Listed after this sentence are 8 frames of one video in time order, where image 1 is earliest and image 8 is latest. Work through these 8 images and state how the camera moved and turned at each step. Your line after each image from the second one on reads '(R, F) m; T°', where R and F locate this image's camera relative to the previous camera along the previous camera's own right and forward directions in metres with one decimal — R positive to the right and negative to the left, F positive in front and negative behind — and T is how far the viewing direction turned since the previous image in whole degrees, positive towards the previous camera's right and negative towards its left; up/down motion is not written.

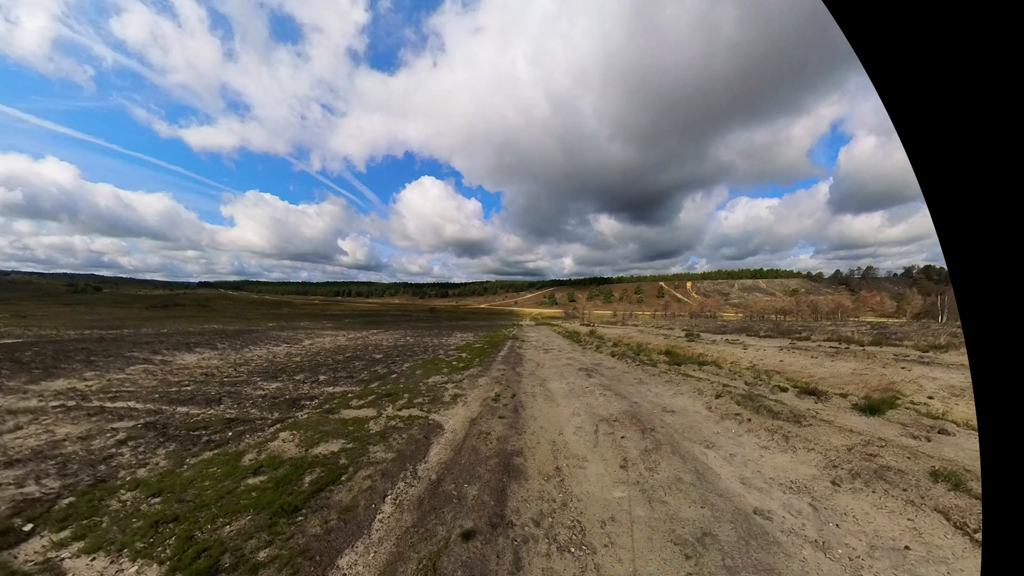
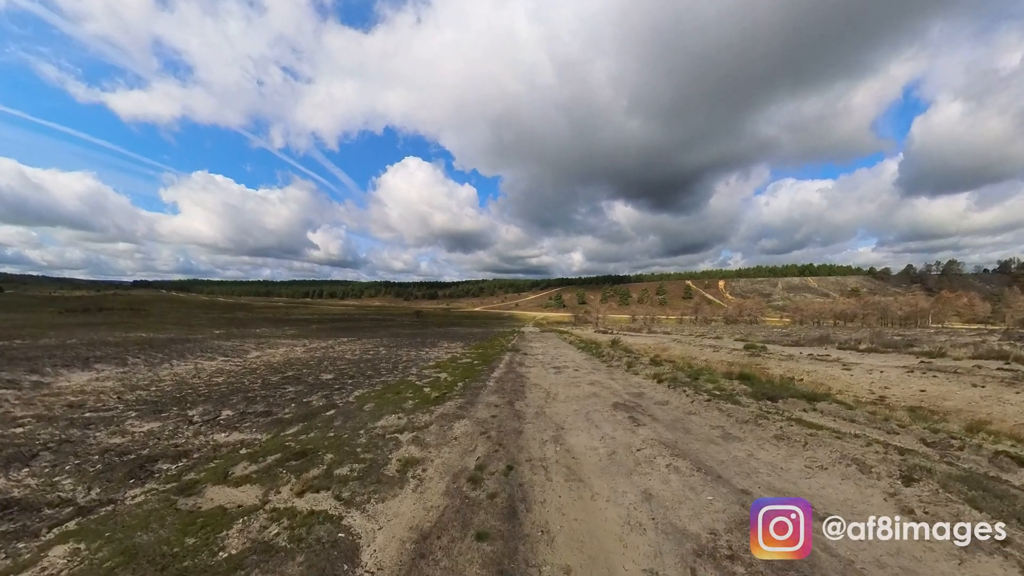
(+0.3, +9.9) m; 0°
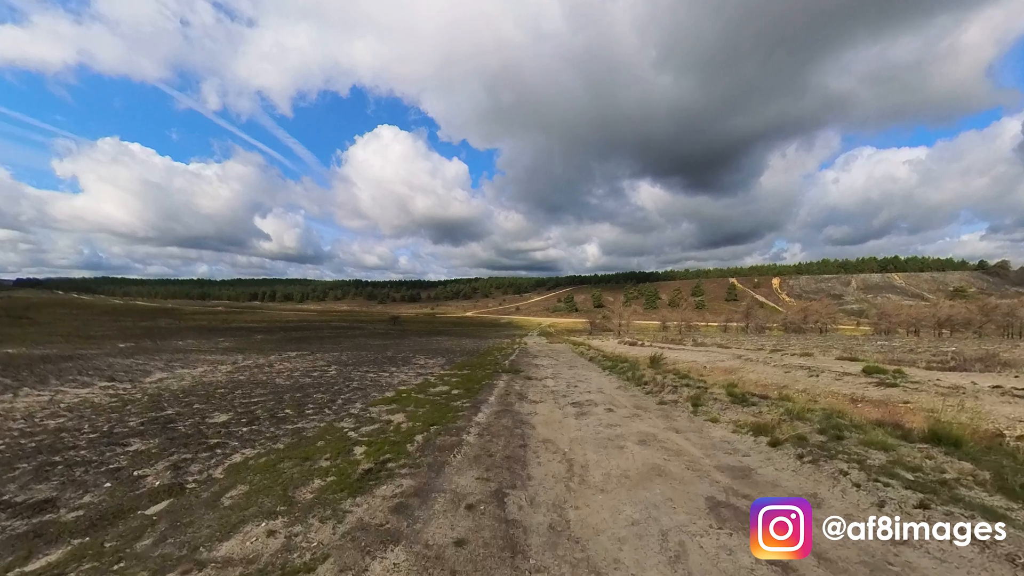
(+0.3, +9.1) m; 0°
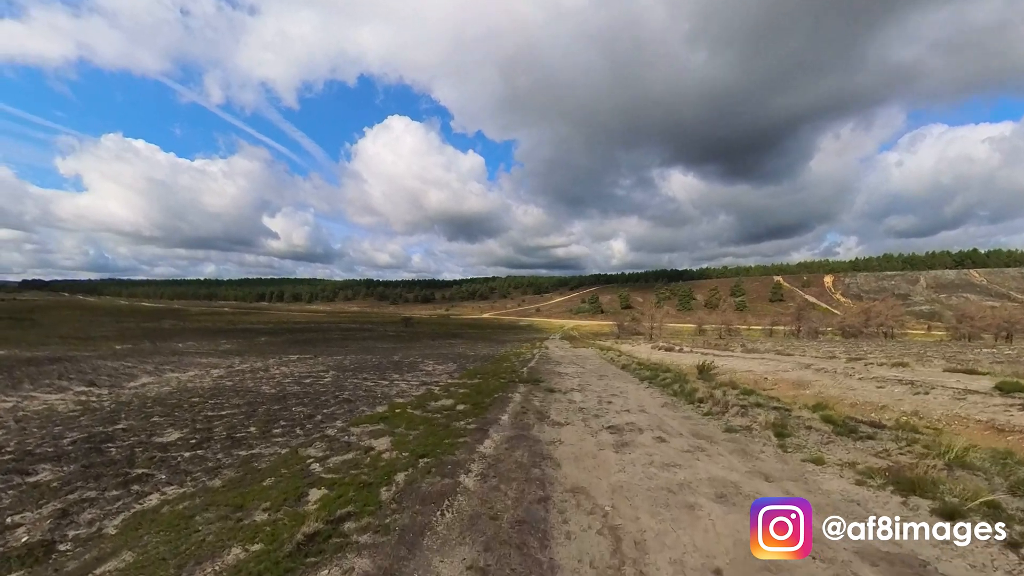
(+0.2, +3.4) m; -4°
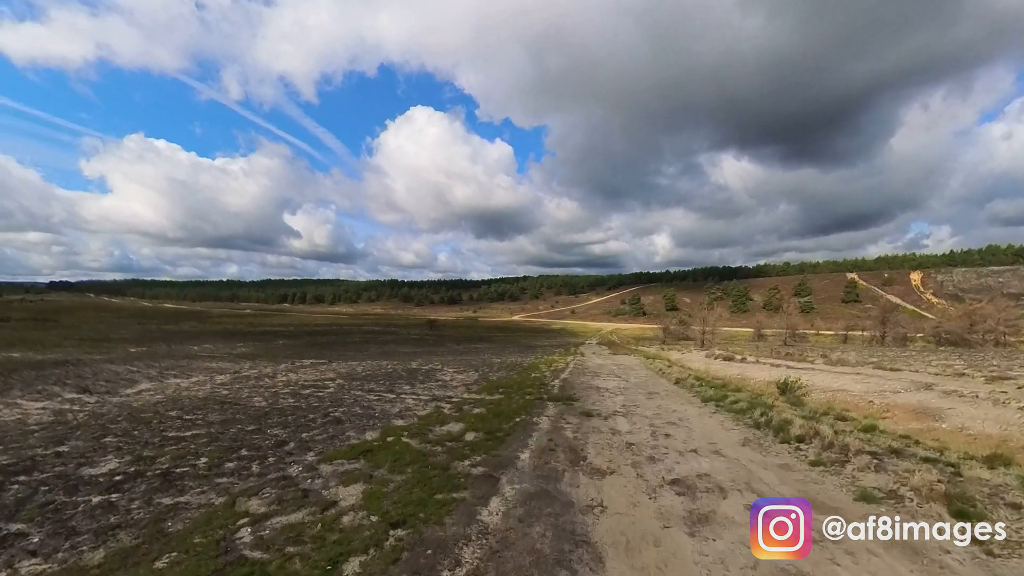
(+0.4, +3.3) m; -5°
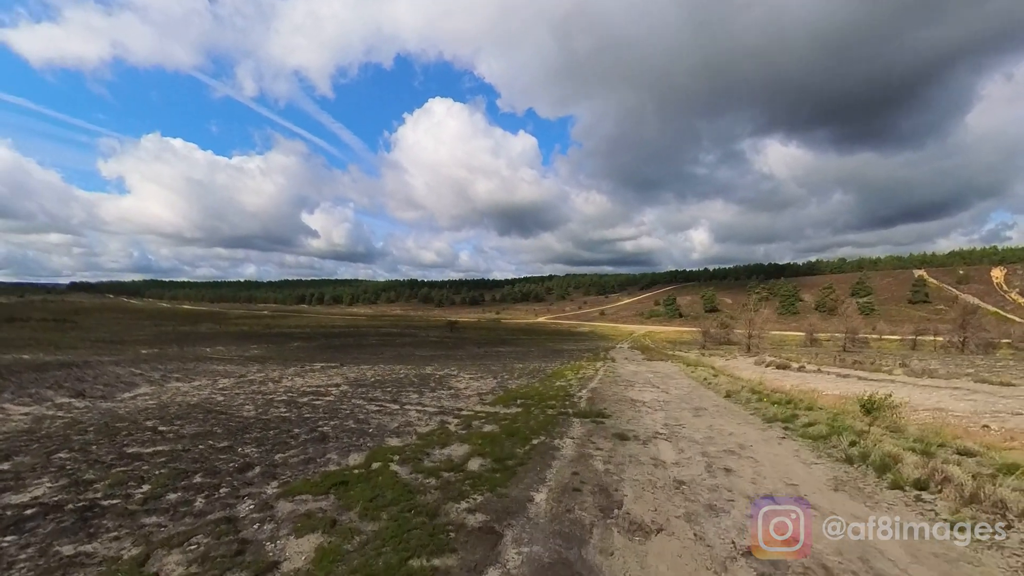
(+0.3, +2.2) m; -4°
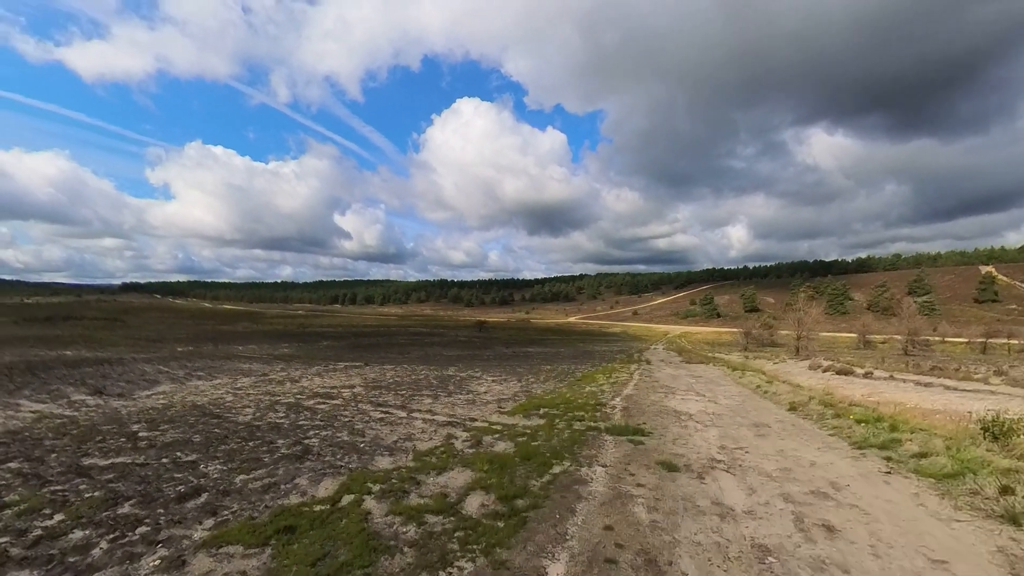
(+0.1, +0.9) m; -5°
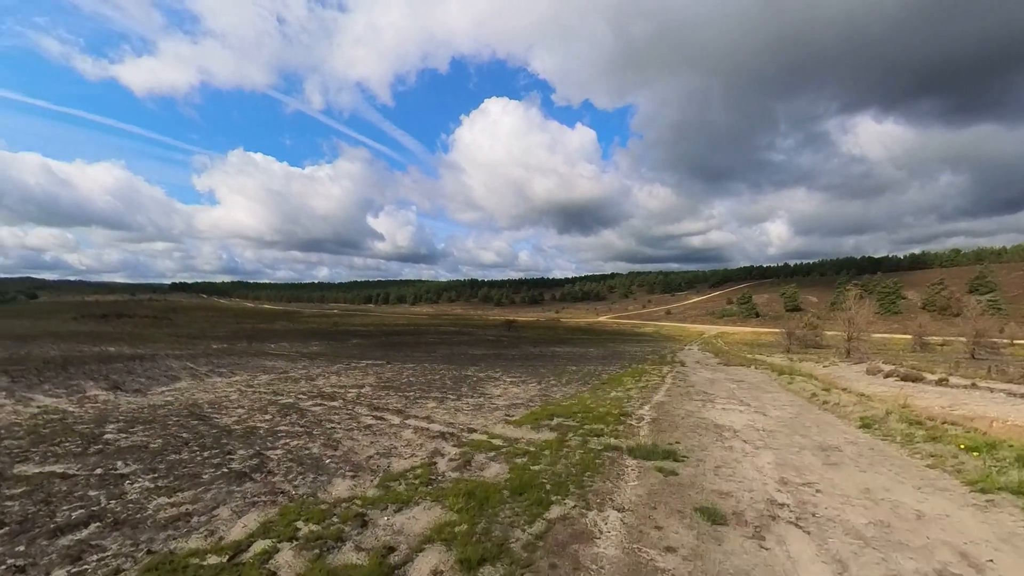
(+0.5, +1.1) m; -5°
